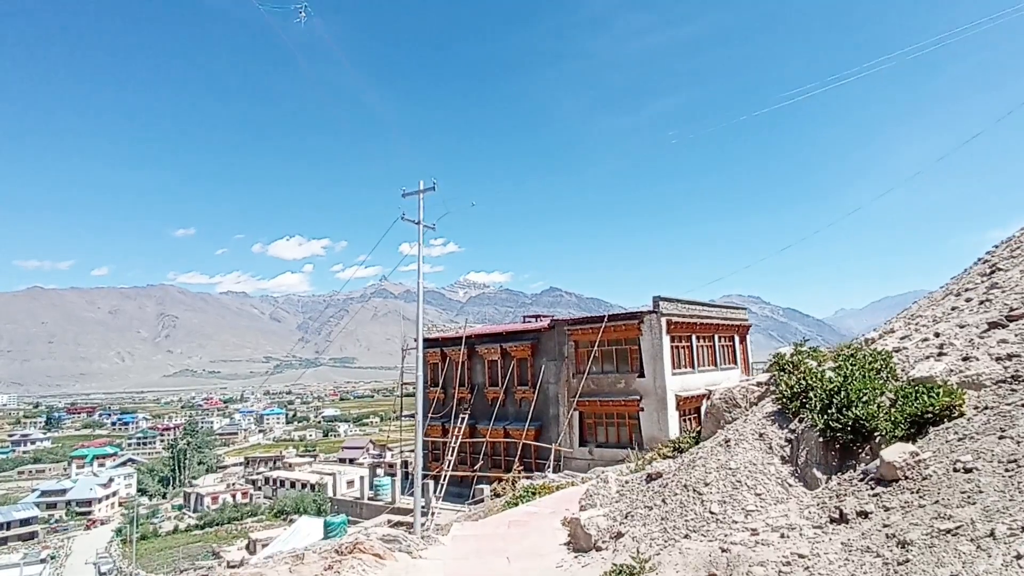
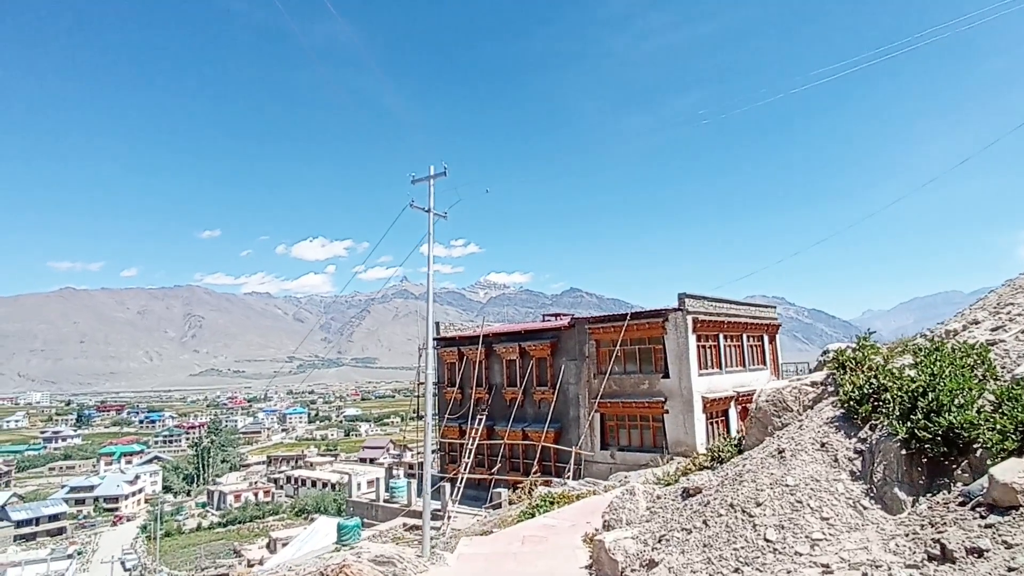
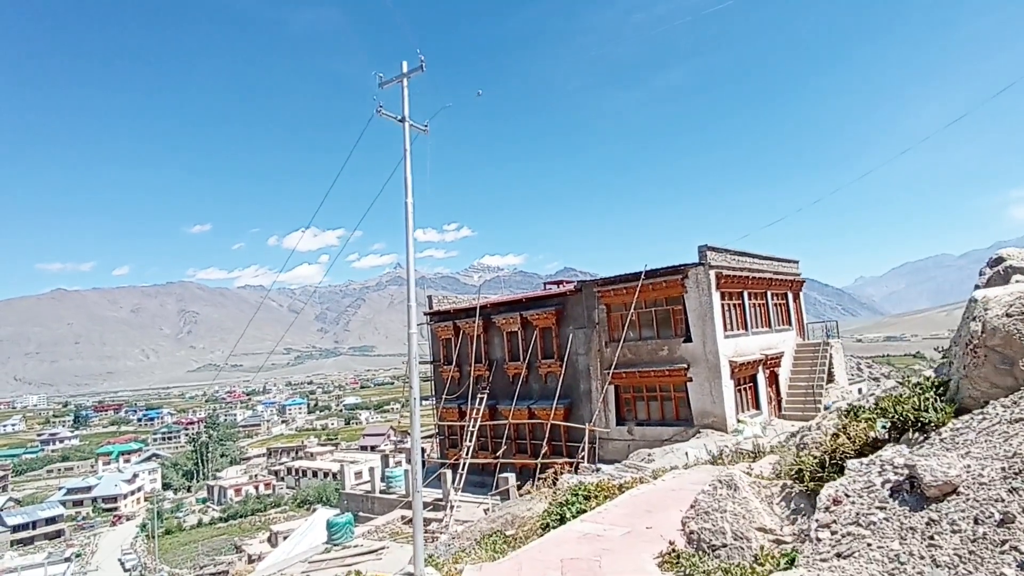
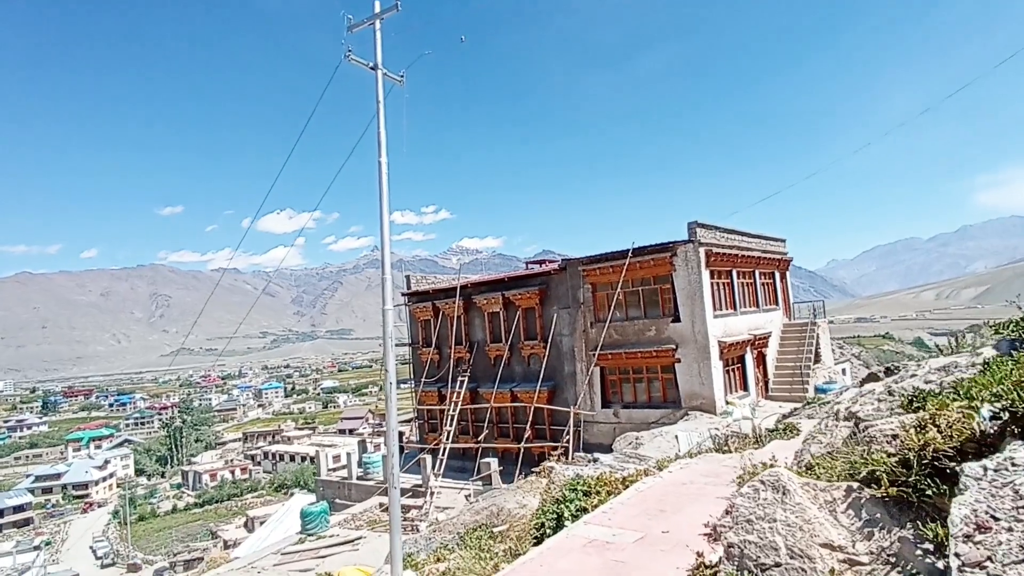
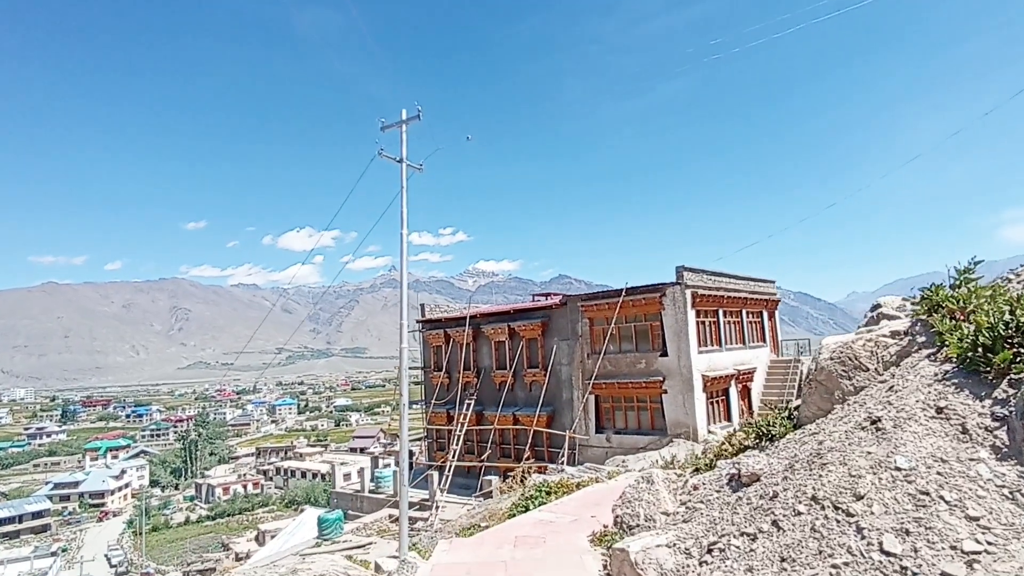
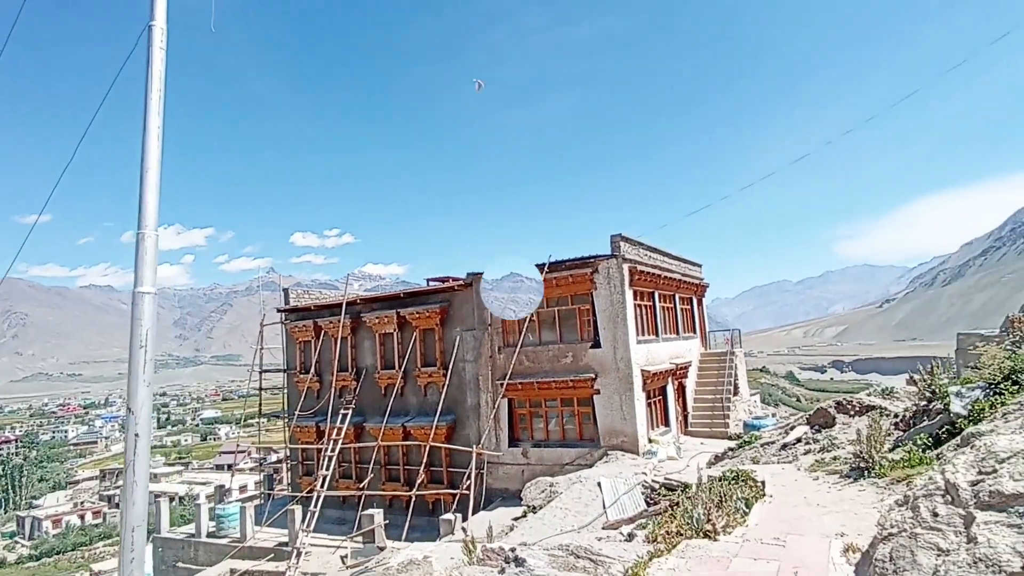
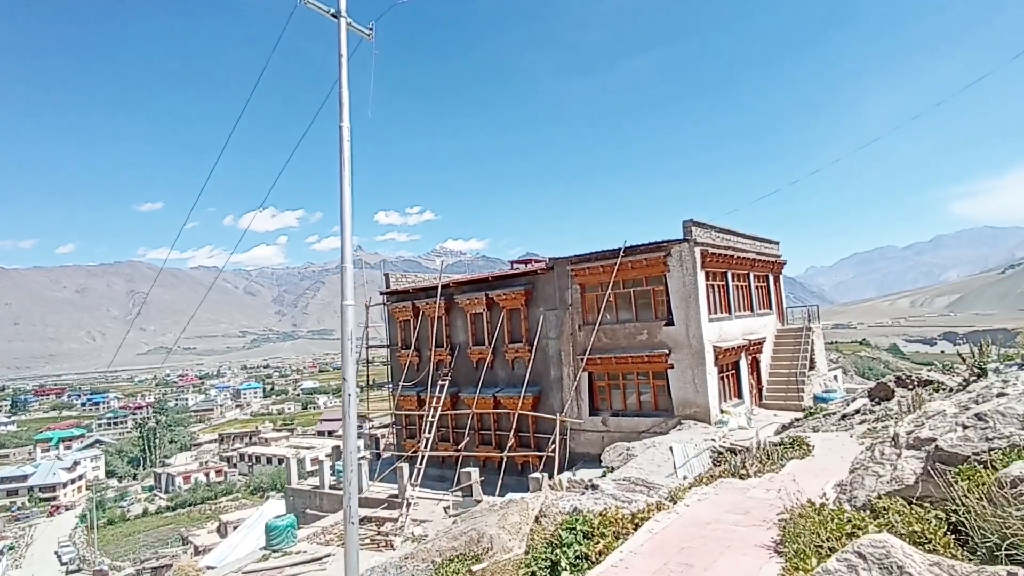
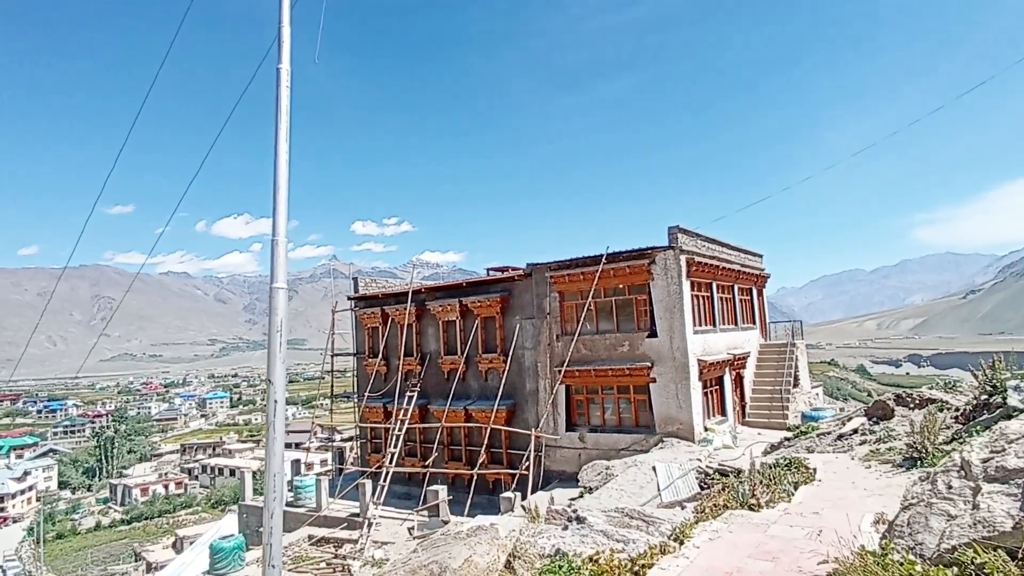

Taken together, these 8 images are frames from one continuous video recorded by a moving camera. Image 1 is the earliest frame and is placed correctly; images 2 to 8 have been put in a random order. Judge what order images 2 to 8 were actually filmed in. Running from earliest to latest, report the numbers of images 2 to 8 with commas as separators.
2, 5, 3, 4, 7, 8, 6
